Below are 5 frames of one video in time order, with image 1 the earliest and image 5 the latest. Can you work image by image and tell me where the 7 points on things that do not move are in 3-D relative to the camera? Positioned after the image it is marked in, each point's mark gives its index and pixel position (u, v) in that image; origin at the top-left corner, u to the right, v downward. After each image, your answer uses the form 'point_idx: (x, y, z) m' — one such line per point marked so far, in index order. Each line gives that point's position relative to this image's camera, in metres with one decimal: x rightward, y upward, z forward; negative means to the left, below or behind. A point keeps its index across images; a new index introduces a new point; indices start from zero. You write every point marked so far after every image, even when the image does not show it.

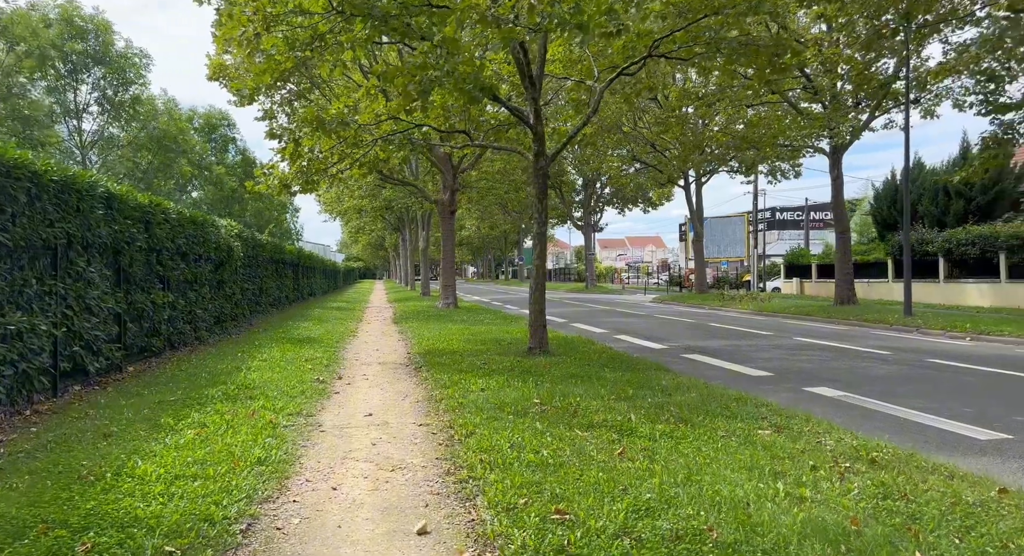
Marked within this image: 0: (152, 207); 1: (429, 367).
0: (-5.8, +1.1, +11.5) m
1: (-1.1, -1.2, +9.9) m
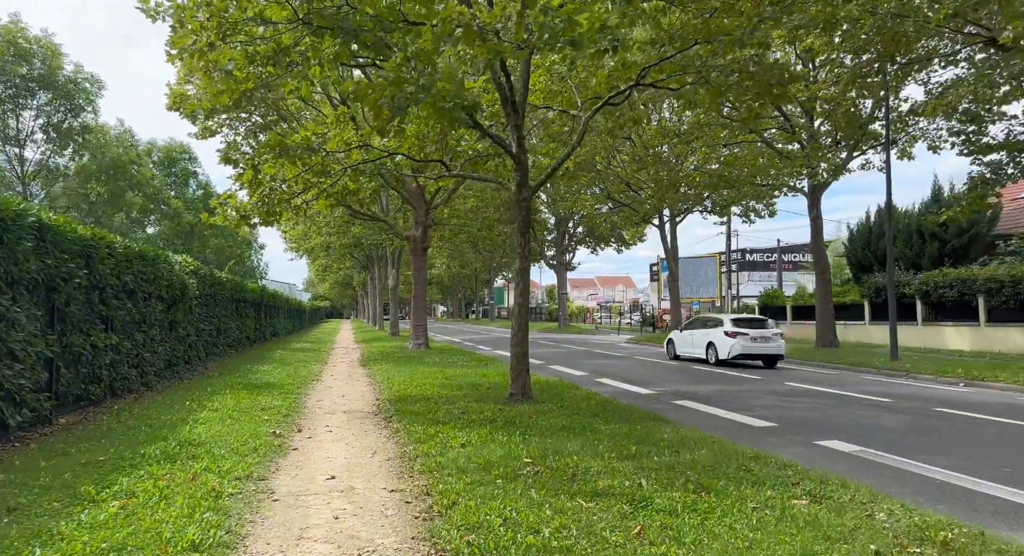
0: (-6.1, +0.6, +10.5) m
1: (-1.4, -1.7, +9.0) m
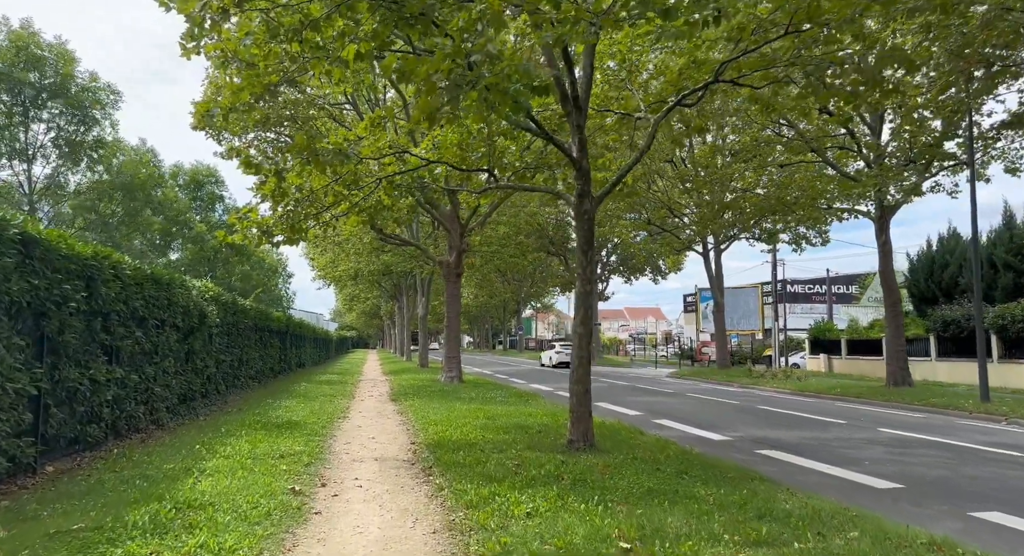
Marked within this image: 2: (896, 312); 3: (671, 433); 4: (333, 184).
0: (-5.3, +0.2, +9.3) m
1: (-0.7, -2.0, +7.5) m
2: (+10.0, -0.9, +18.8) m
3: (+2.4, -2.4, +10.9) m
4: (-2.4, +1.2, +9.4) m
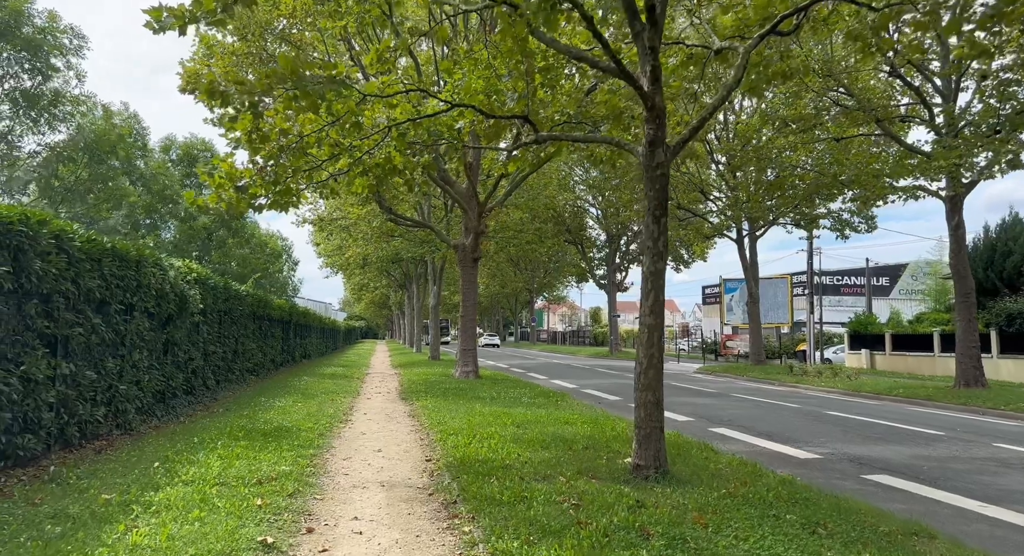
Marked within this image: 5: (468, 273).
0: (-4.9, +0.5, +7.3) m
1: (-0.3, -1.8, +5.5) m
2: (+10.6, -0.6, +16.7) m
3: (+2.9, -2.1, +8.9) m
4: (-1.9, +1.5, +7.4) m
5: (-1.2, +0.1, +18.8) m
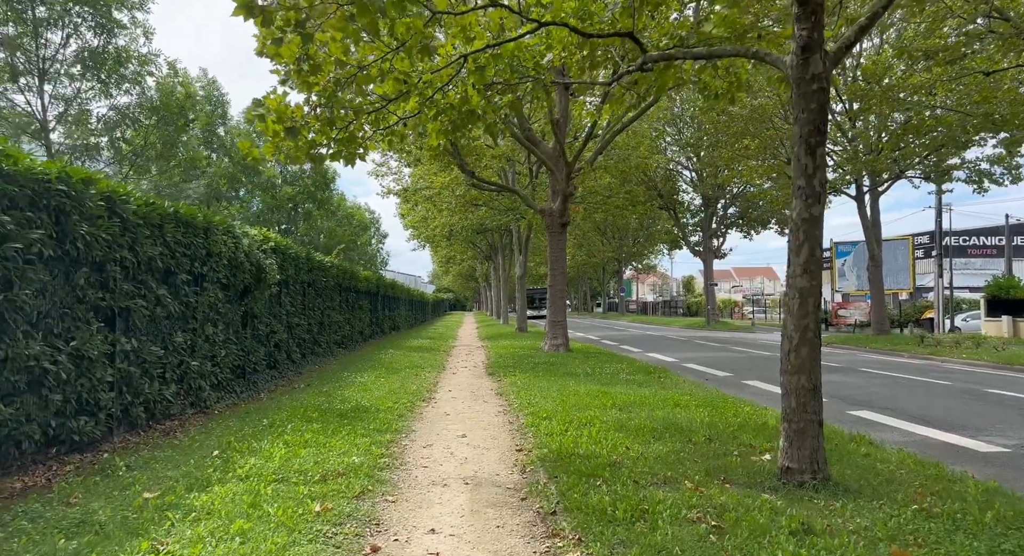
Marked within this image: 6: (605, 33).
0: (-4.0, +0.8, +6.6) m
1: (+0.4, -1.5, +4.3) m
2: (+12.6, +0.3, +14.0) m
3: (+4.0, -1.6, +7.3) m
4: (-1.0, +1.8, +6.2) m
5: (+1.1, +1.0, +17.5) m
6: (+0.9, +2.2, +6.7) m
